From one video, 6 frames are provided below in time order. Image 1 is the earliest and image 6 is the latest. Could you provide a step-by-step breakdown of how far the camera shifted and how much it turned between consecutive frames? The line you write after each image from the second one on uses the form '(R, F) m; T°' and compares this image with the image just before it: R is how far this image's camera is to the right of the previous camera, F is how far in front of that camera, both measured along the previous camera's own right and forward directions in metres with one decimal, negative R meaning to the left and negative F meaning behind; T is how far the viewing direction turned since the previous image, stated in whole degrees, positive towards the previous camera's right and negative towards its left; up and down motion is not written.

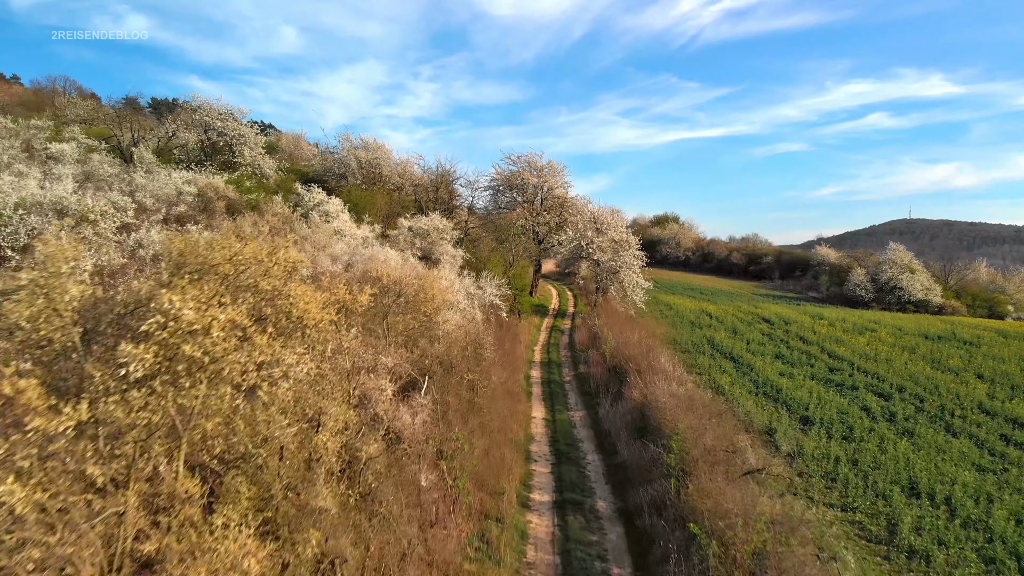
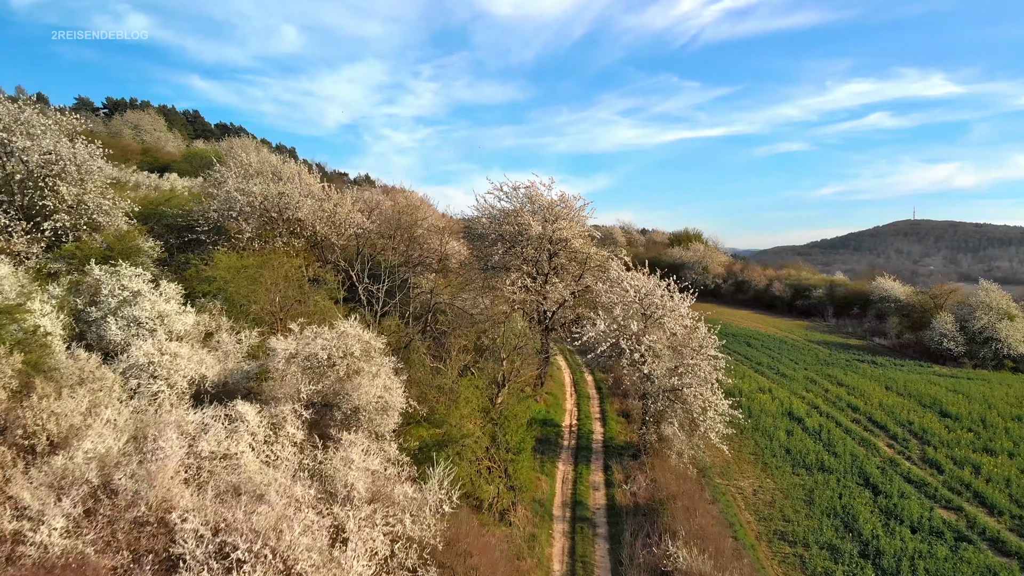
(+0.3, +11.1) m; 0°
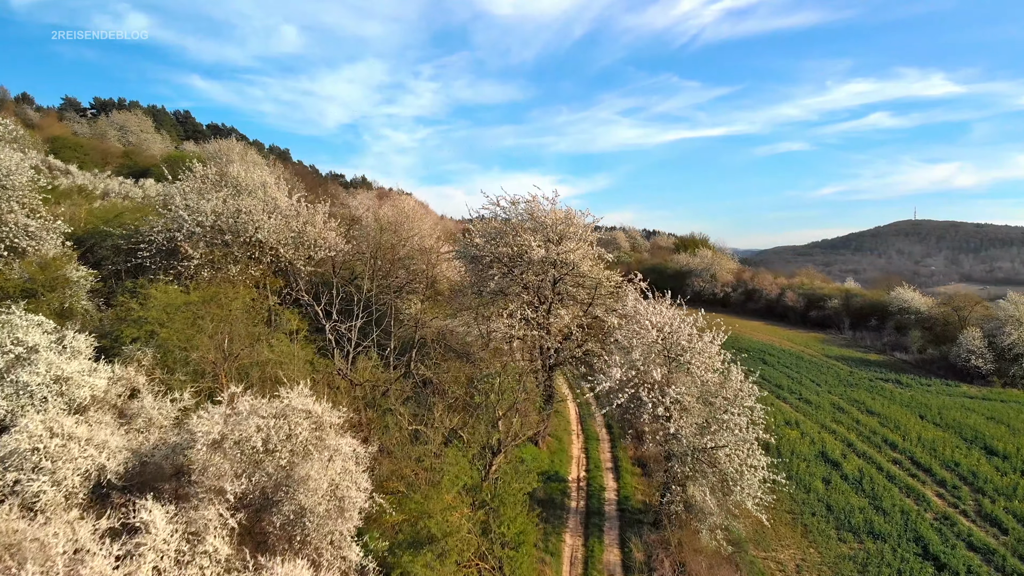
(+0.1, +2.6) m; 0°
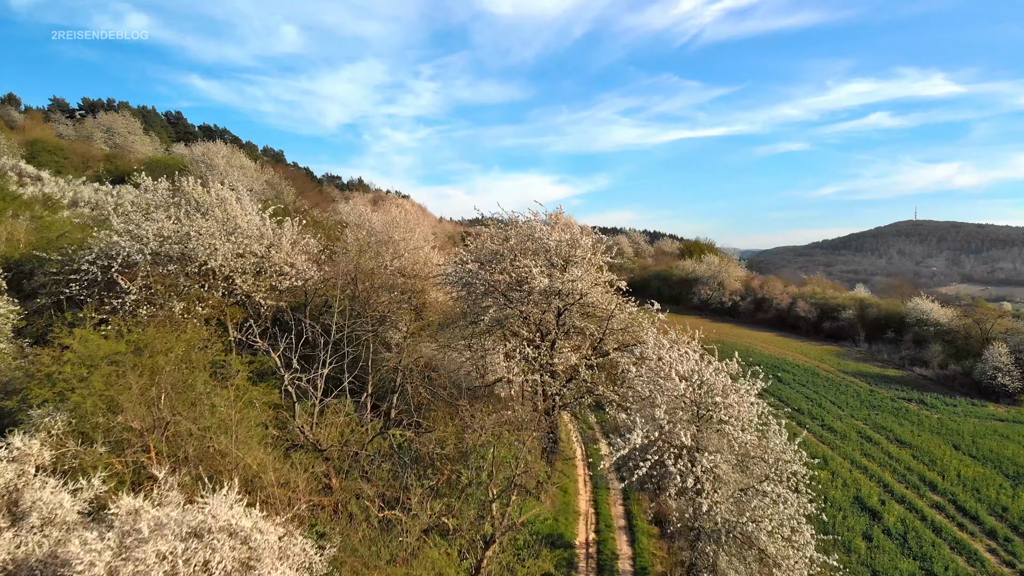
(+0.1, +2.2) m; 0°
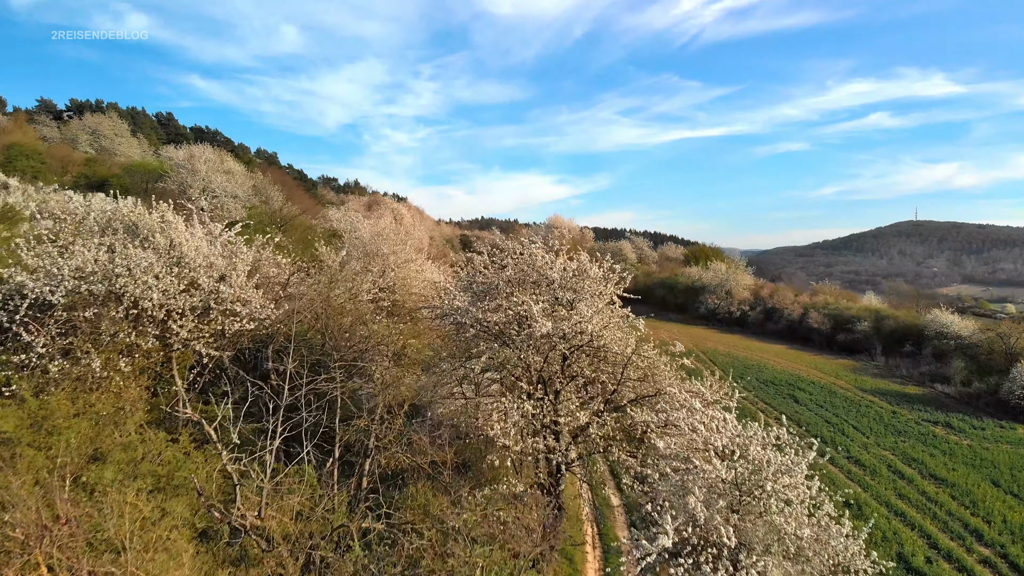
(+0.1, +2.2) m; 0°
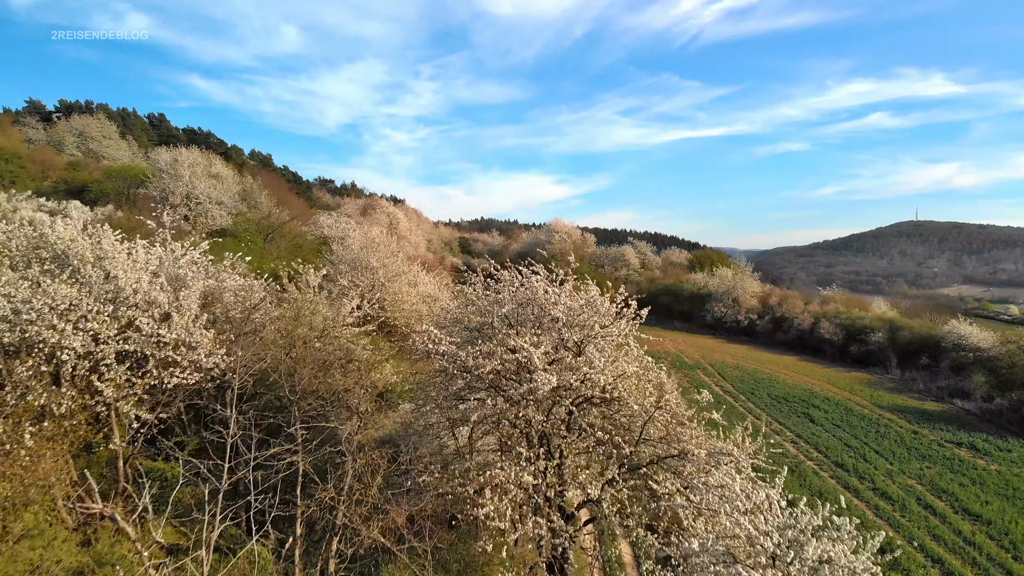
(+0.1, +1.8) m; 0°
